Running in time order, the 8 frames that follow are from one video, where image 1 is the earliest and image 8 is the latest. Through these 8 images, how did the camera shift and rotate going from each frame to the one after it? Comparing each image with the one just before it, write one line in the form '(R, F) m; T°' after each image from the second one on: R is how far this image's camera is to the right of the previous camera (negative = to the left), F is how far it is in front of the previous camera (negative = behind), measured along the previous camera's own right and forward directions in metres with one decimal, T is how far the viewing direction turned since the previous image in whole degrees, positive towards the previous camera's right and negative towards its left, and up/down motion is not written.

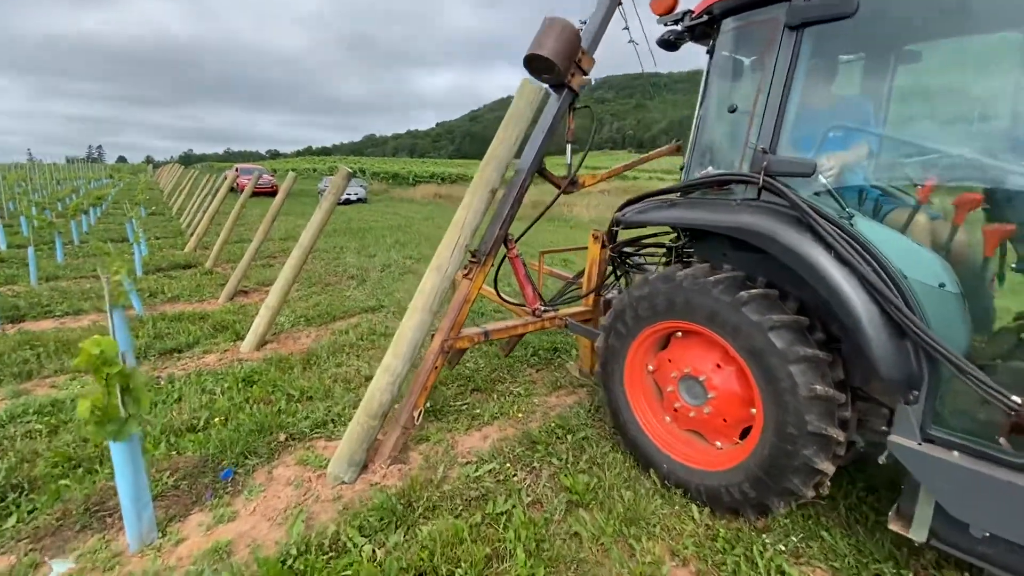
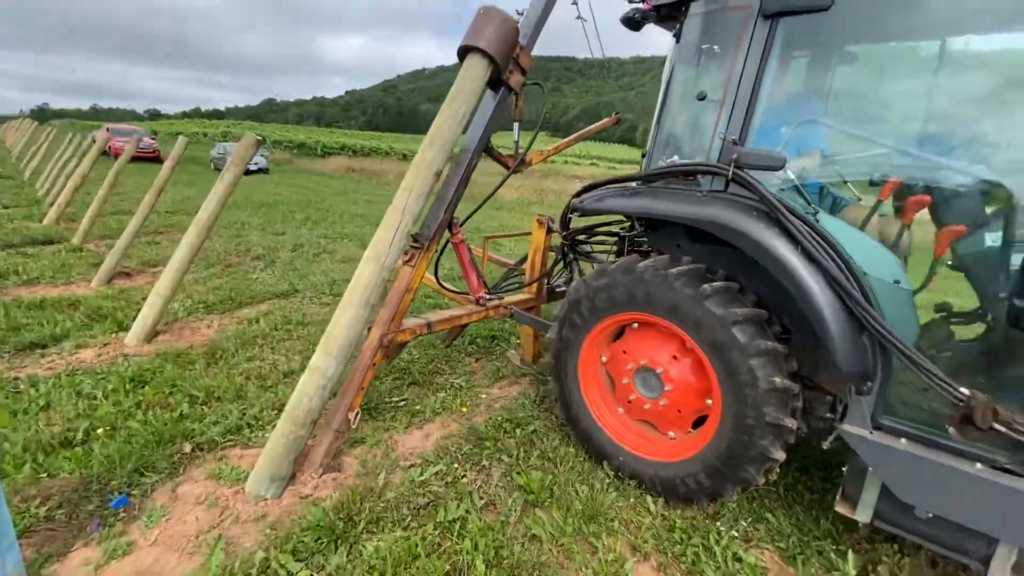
(-0.2, +0.2) m; +10°
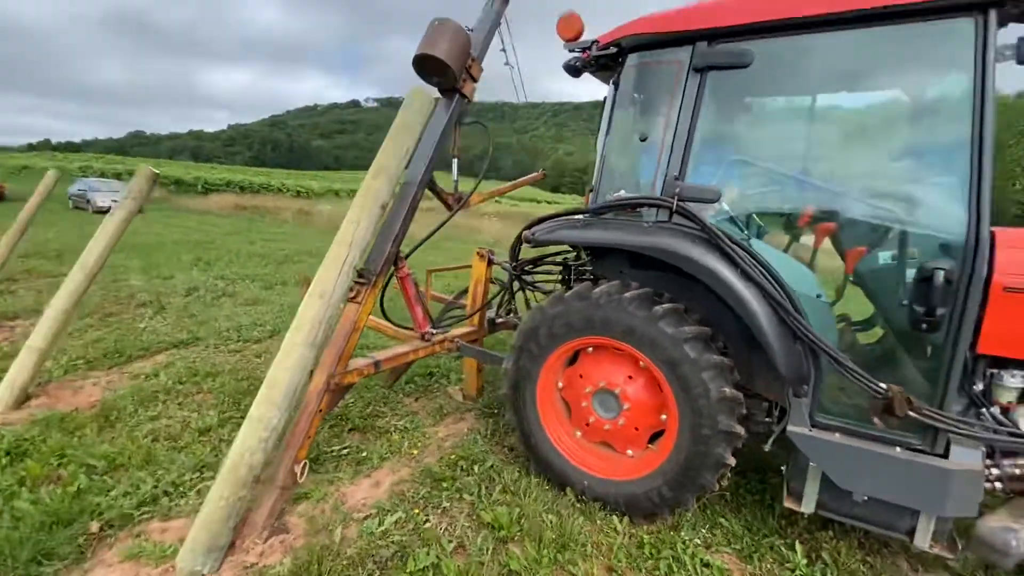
(-0.3, 0.0) m; +11°
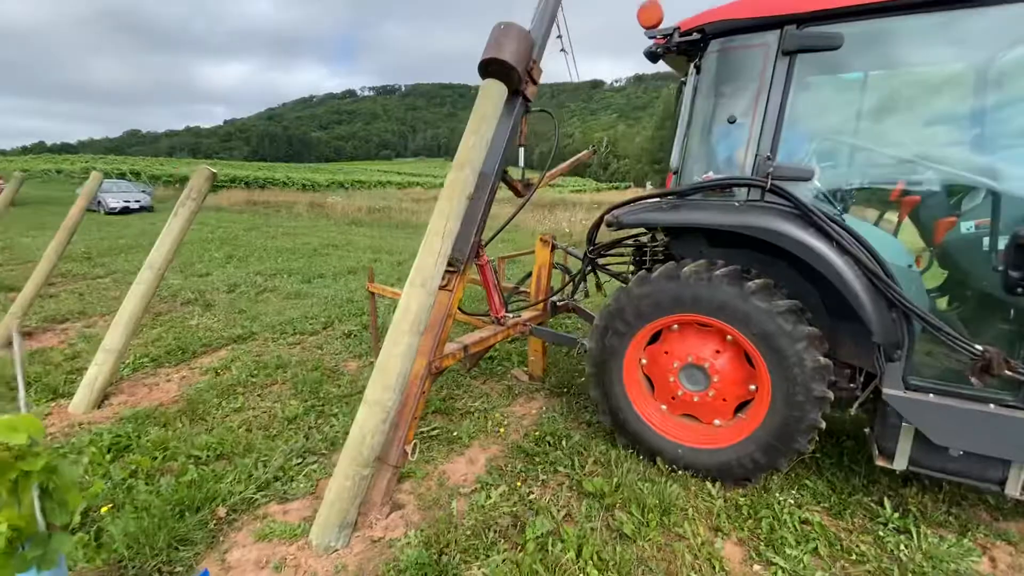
(-0.5, -0.1) m; 0°
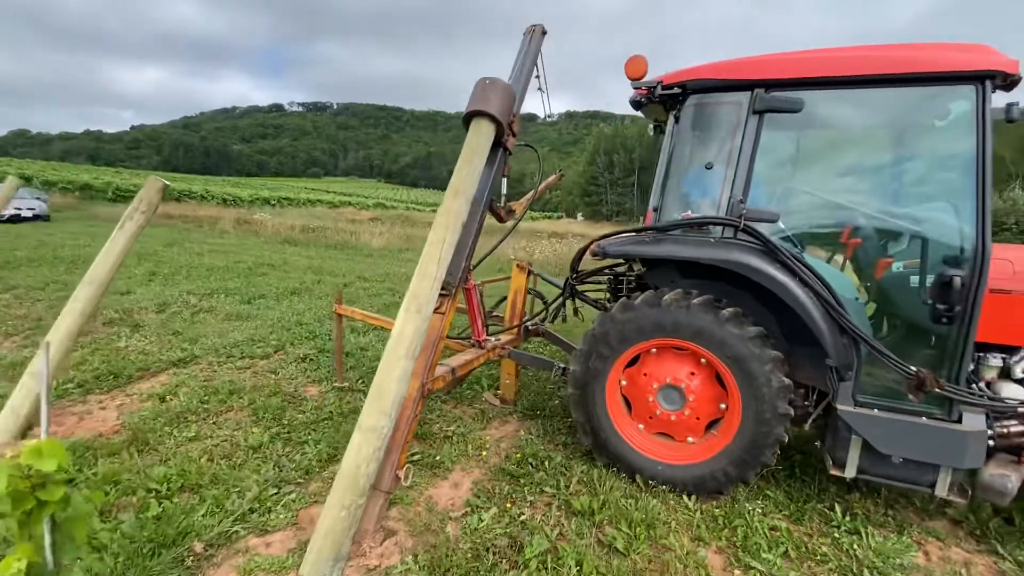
(-0.4, -0.1) m; +8°
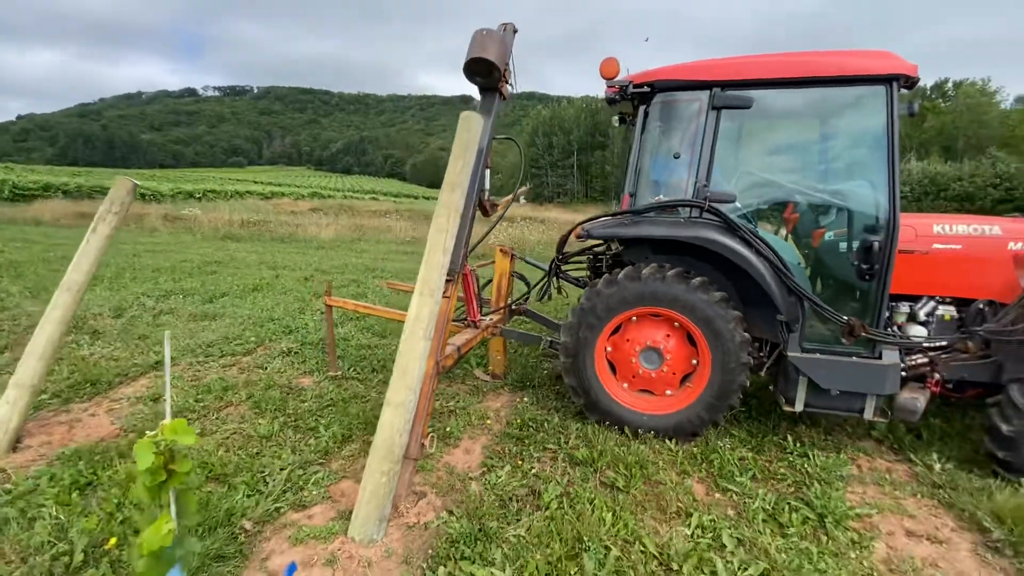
(-0.3, -0.3) m; +6°
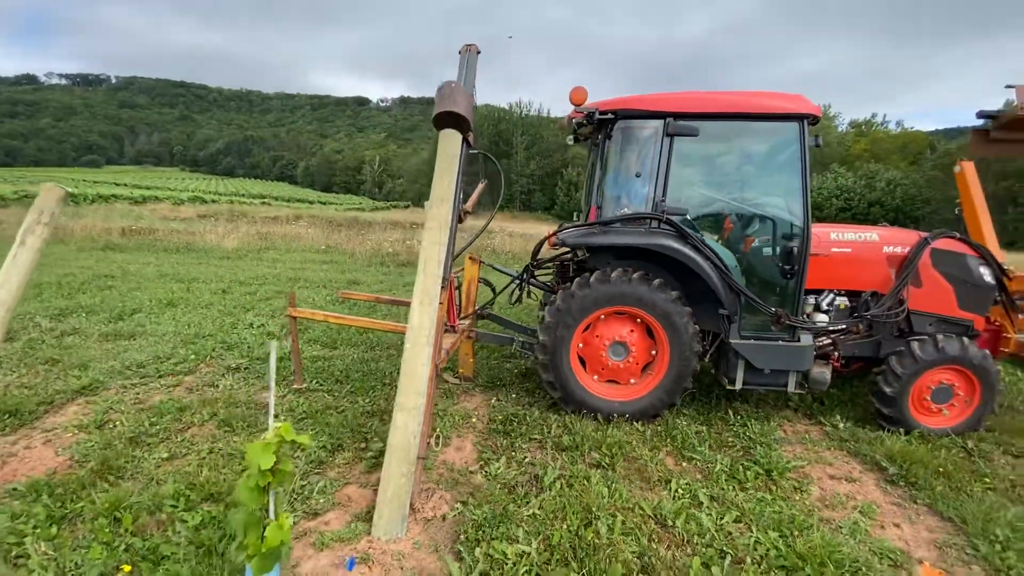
(-0.6, -0.2) m; +11°
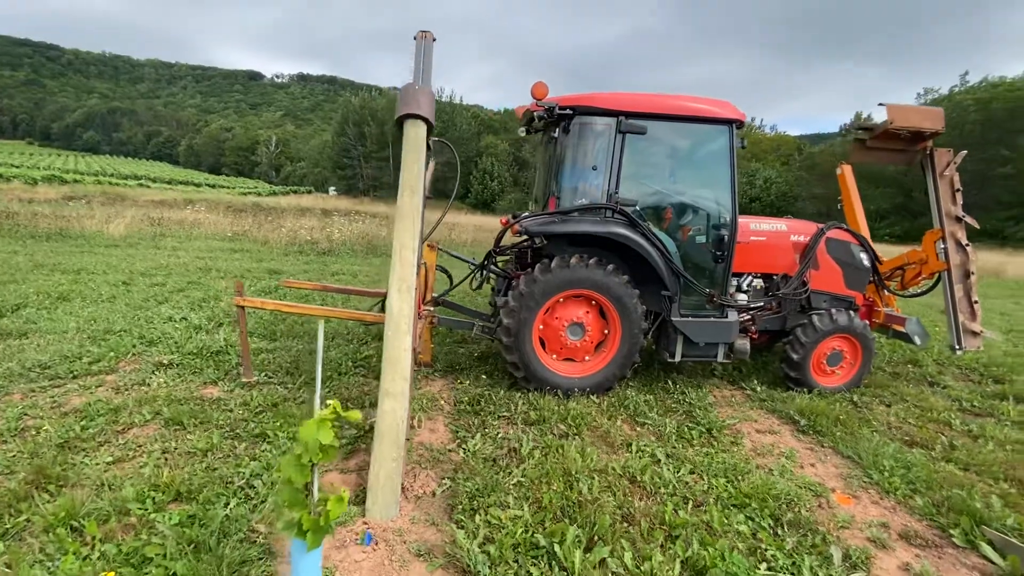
(-0.4, -0.1) m; +10°
